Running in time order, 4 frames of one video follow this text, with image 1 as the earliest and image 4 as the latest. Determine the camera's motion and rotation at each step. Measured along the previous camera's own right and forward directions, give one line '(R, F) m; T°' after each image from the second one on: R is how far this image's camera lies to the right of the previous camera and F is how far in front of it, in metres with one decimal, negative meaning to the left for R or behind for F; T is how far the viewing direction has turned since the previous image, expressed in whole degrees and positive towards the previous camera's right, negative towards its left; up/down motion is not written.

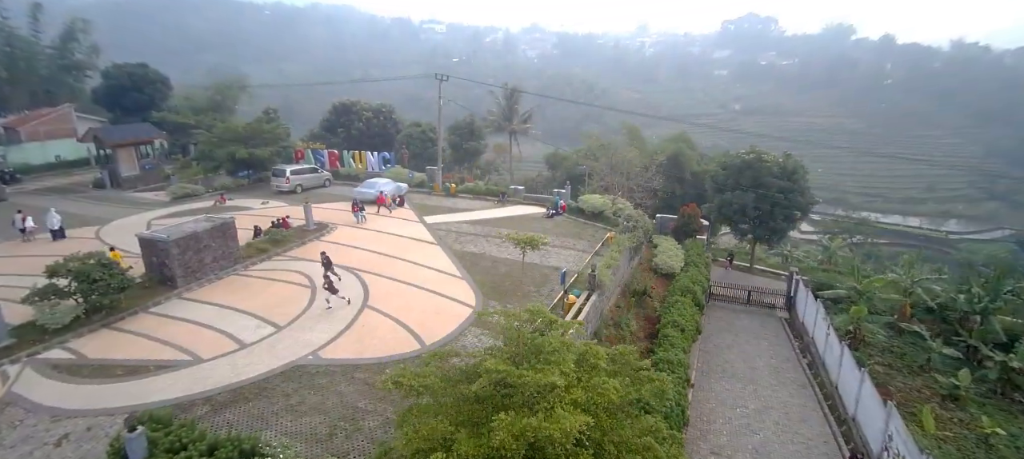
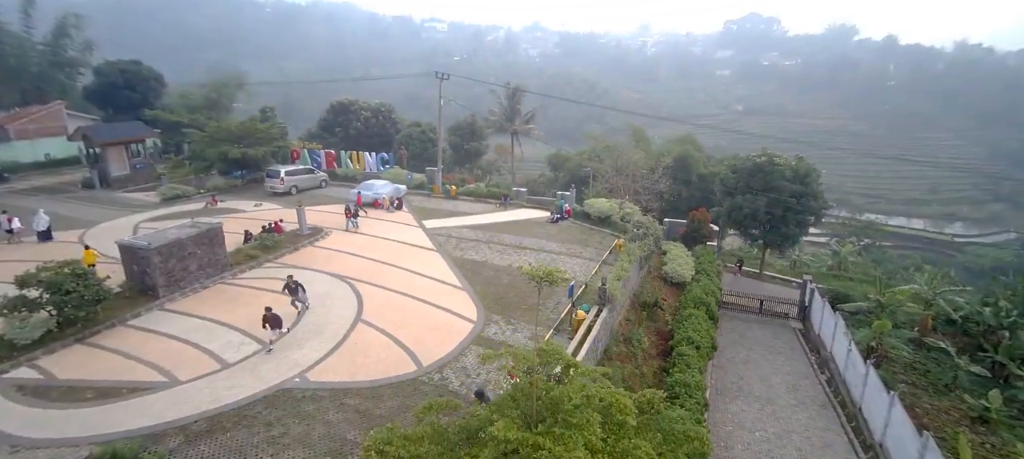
(-0.1, +0.7) m; 0°
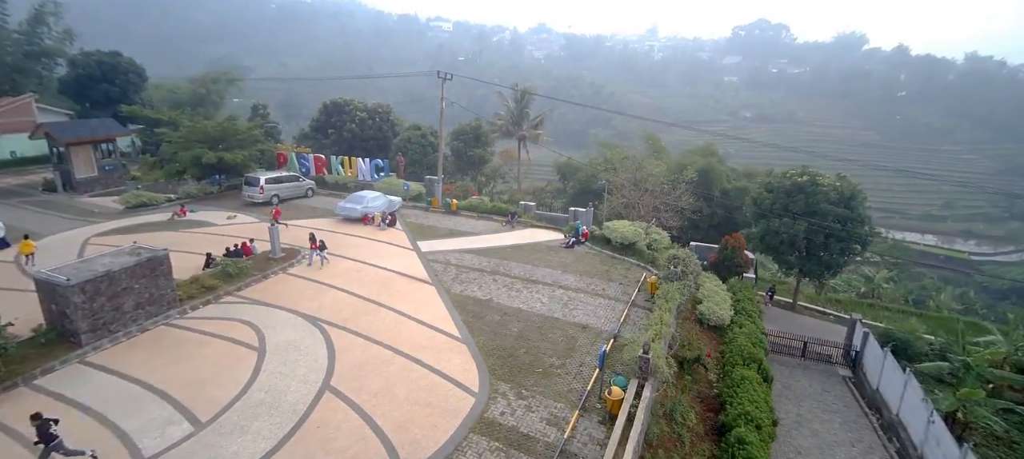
(-0.3, +2.3) m; 0°
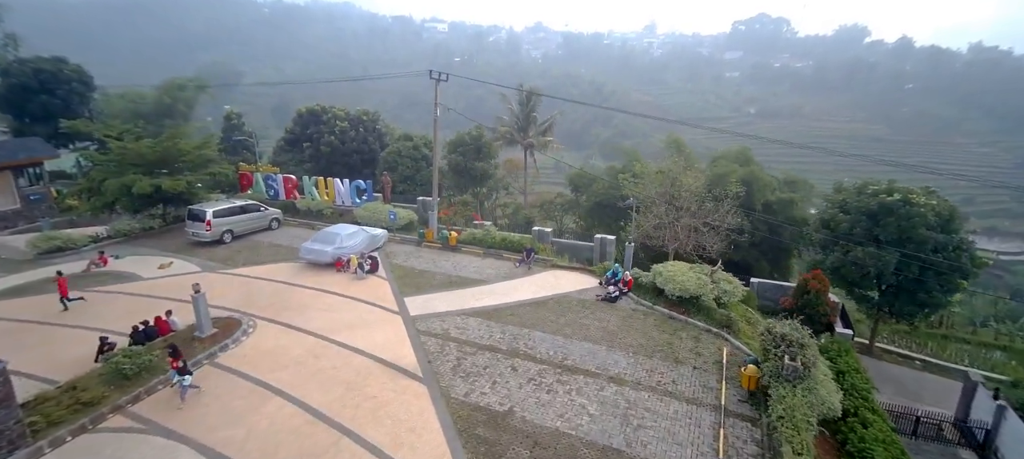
(-0.5, +3.7) m; 0°
